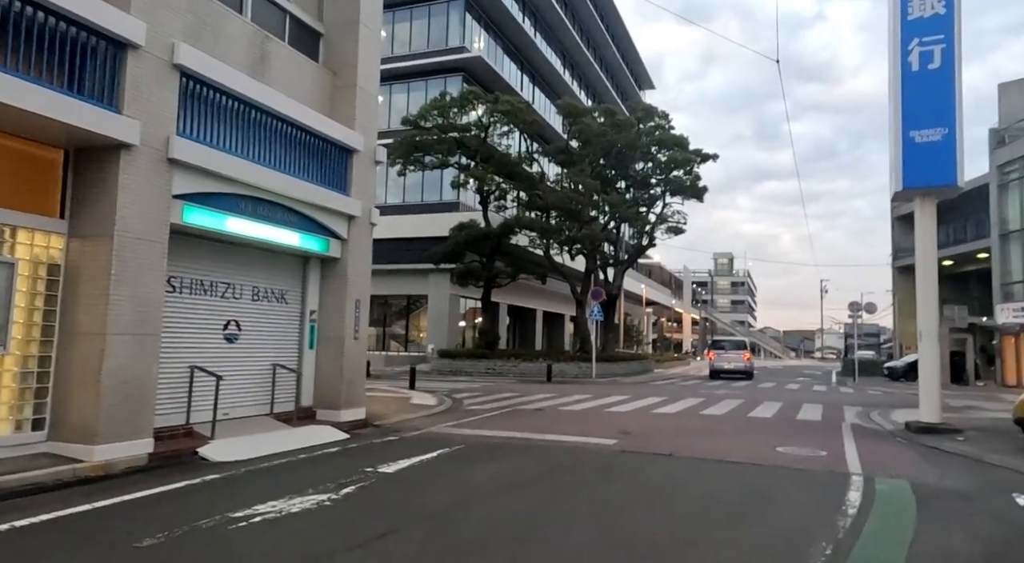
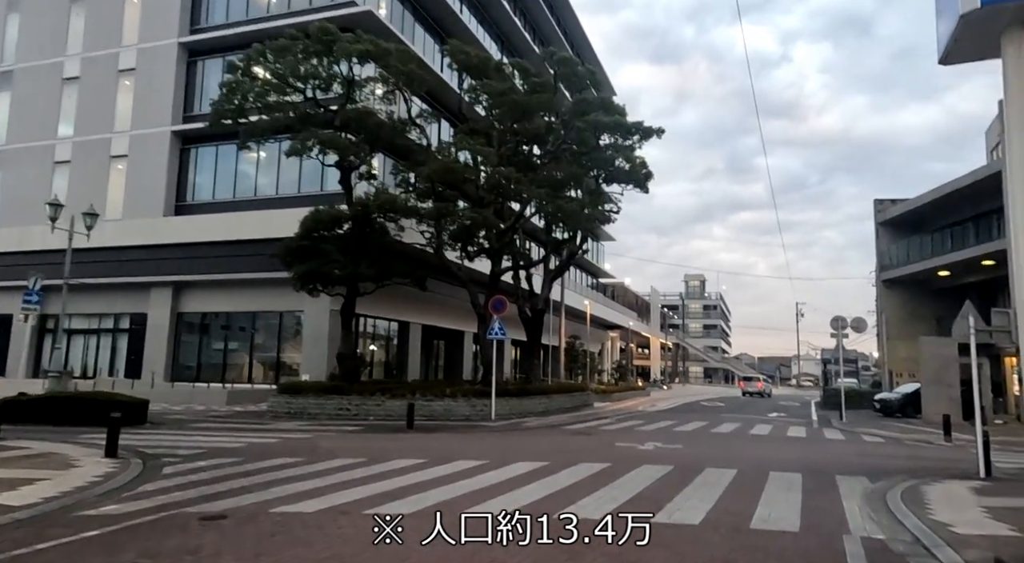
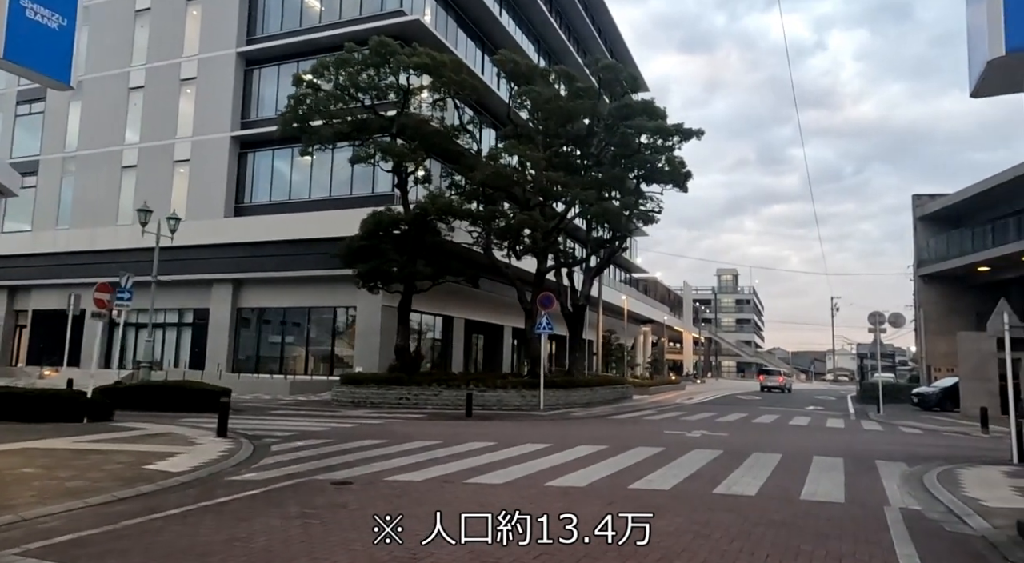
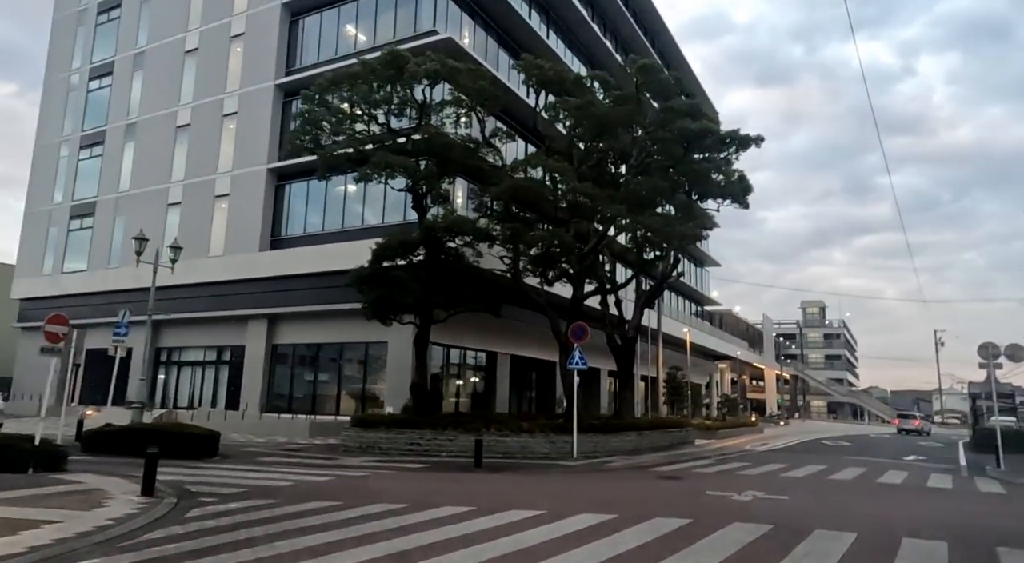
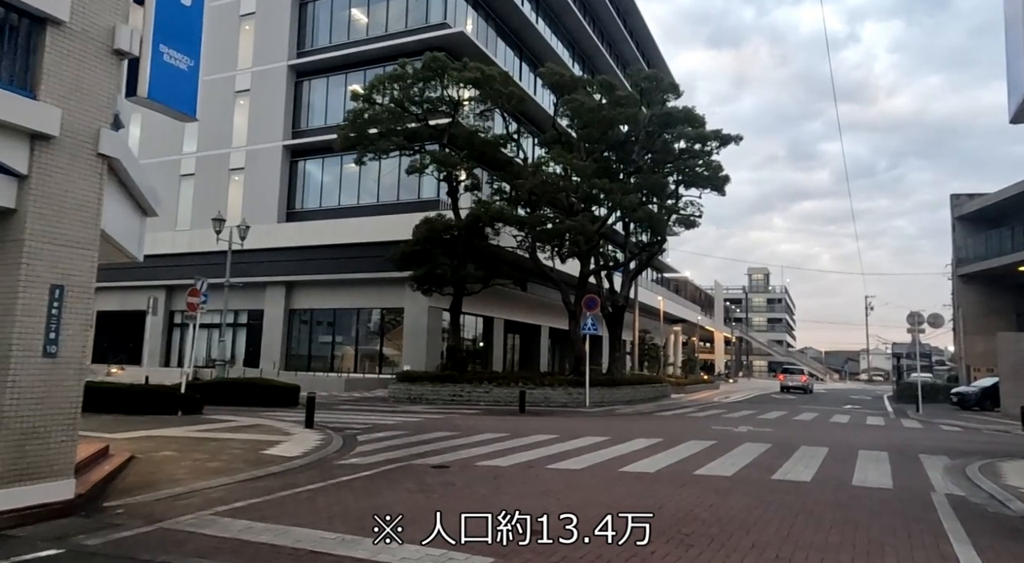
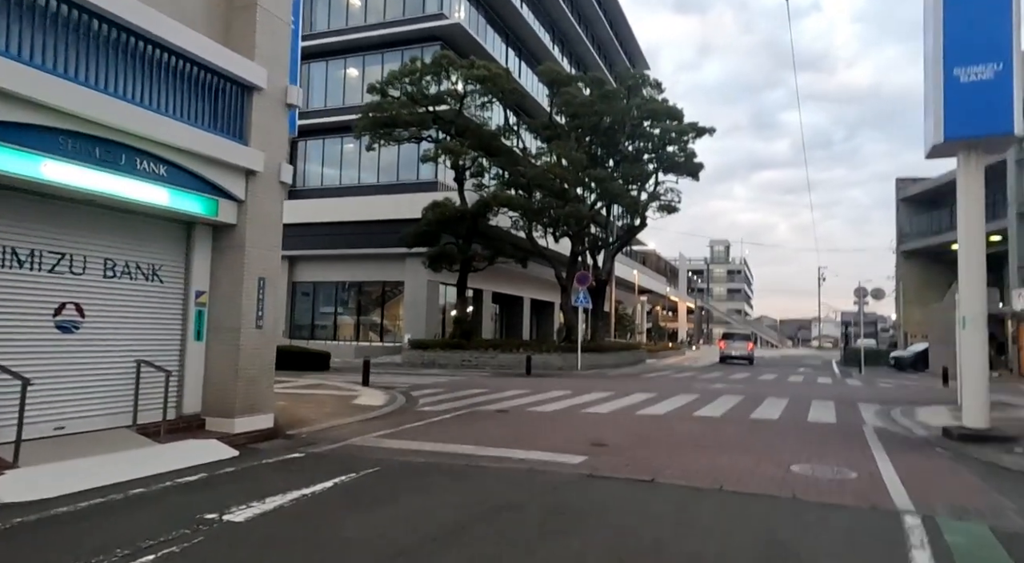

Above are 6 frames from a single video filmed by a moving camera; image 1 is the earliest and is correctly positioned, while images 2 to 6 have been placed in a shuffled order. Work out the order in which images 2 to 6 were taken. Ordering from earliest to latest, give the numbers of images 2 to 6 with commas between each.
6, 5, 3, 2, 4
